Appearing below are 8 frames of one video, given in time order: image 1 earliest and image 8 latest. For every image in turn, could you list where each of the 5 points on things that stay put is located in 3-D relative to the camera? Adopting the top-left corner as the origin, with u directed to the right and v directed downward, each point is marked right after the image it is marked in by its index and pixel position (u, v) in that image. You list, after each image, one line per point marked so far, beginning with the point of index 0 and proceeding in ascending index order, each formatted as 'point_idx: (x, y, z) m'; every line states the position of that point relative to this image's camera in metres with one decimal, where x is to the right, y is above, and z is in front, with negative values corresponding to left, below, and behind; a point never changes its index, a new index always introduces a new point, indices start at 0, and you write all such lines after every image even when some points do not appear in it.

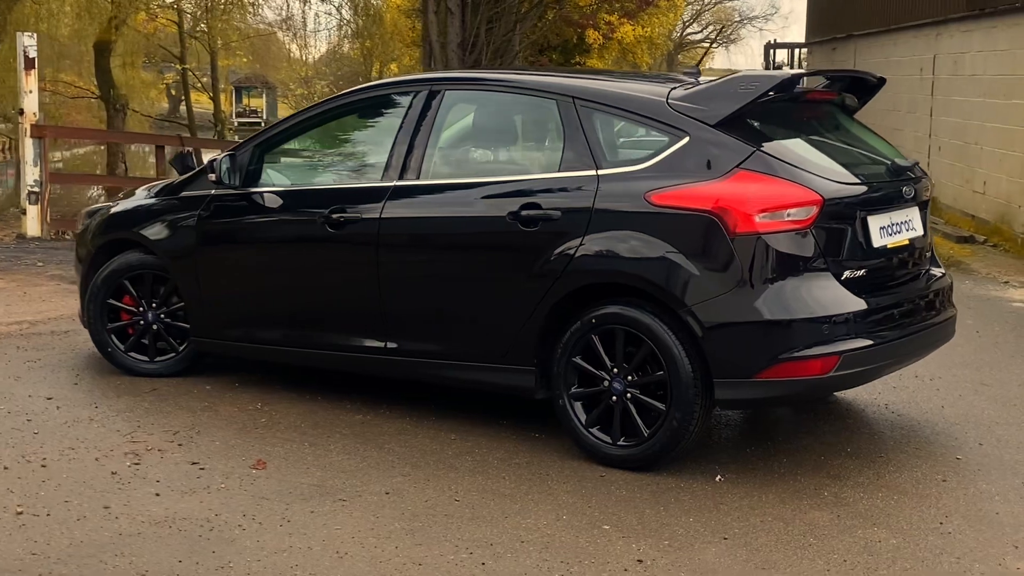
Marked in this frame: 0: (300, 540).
0: (-0.7, -0.8, +3.3) m
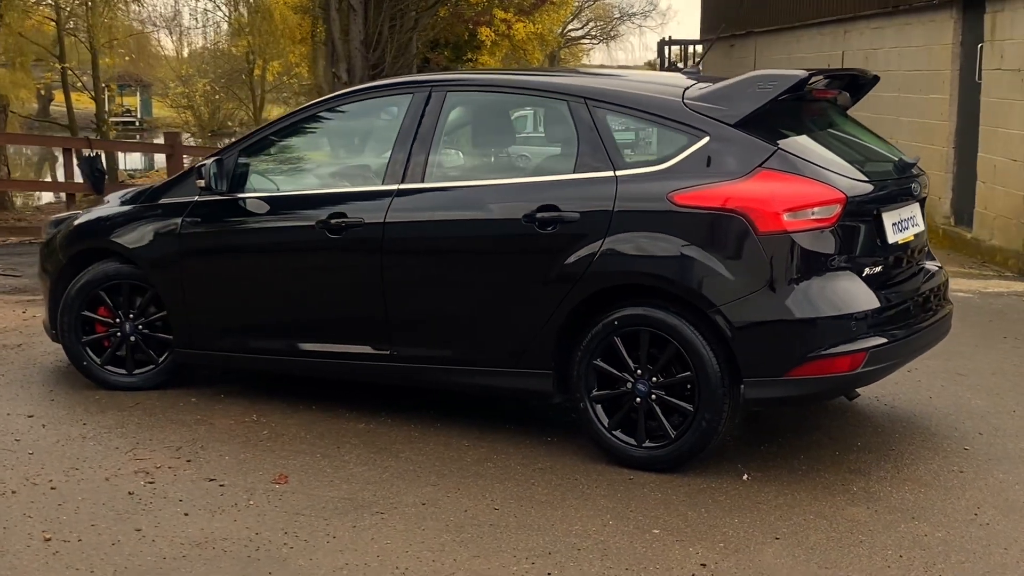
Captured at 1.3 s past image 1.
0: (-0.5, -0.9, +3.2) m
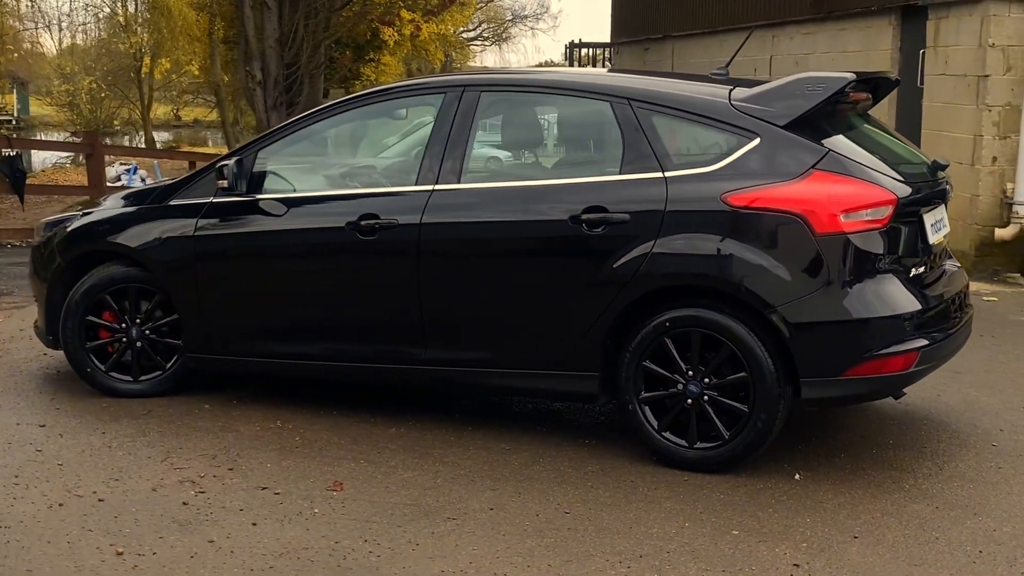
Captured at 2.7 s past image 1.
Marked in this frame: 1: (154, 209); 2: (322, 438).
0: (-0.2, -0.9, +3.1) m
1: (-1.9, +0.4, +5.4) m
2: (-0.9, -0.7, +4.7) m
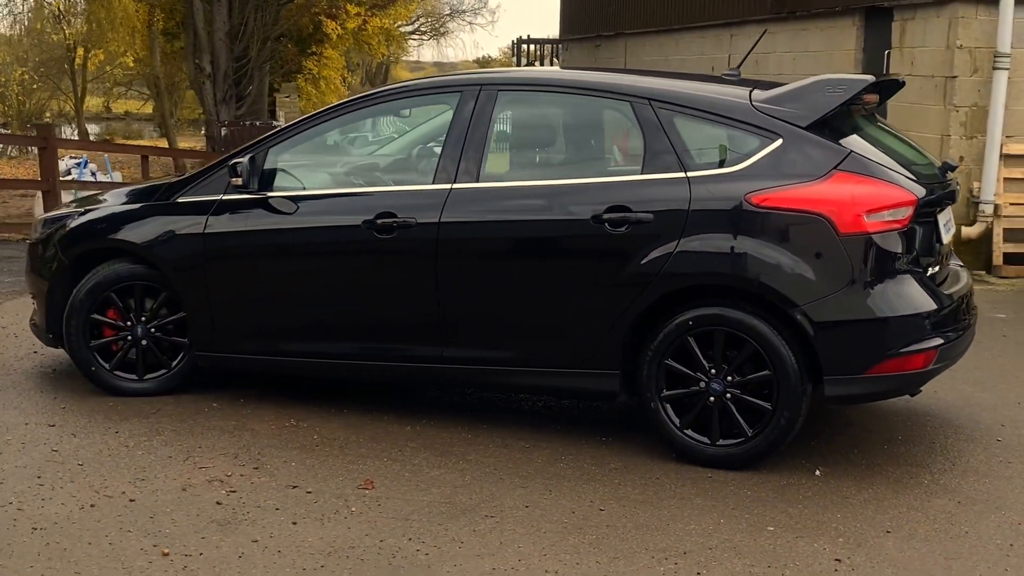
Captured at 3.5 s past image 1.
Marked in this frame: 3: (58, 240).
0: (-0.1, -0.9, +3.1) m
1: (-1.9, +0.4, +5.4) m
2: (-0.8, -0.7, +4.7) m
3: (-2.5, +0.3, +5.6) m
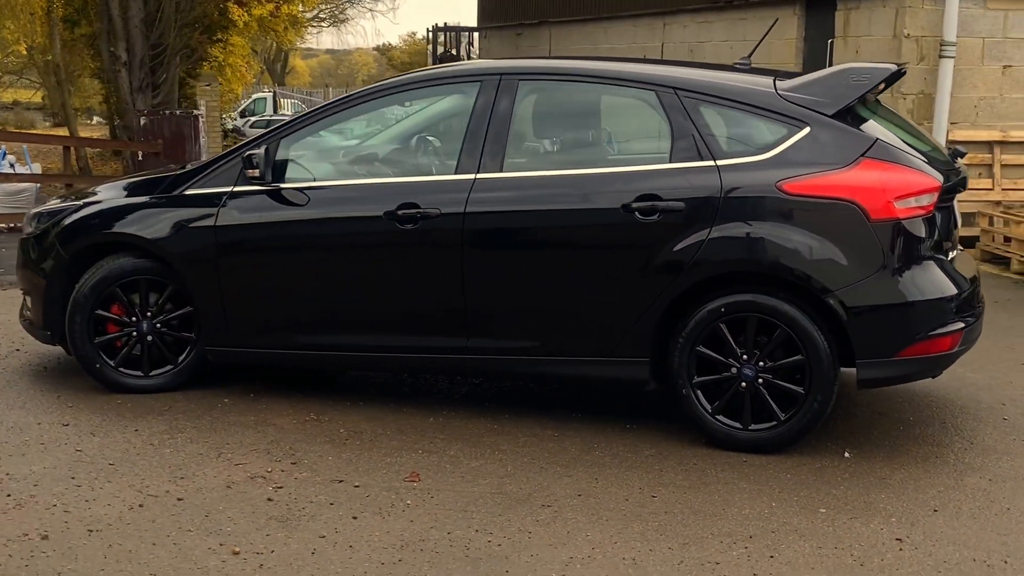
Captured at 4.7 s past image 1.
0: (+0.2, -0.8, +3.1) m
1: (-1.8, +0.5, +5.2) m
2: (-0.7, -0.7, +4.7) m
3: (-2.5, +0.3, +5.4) m
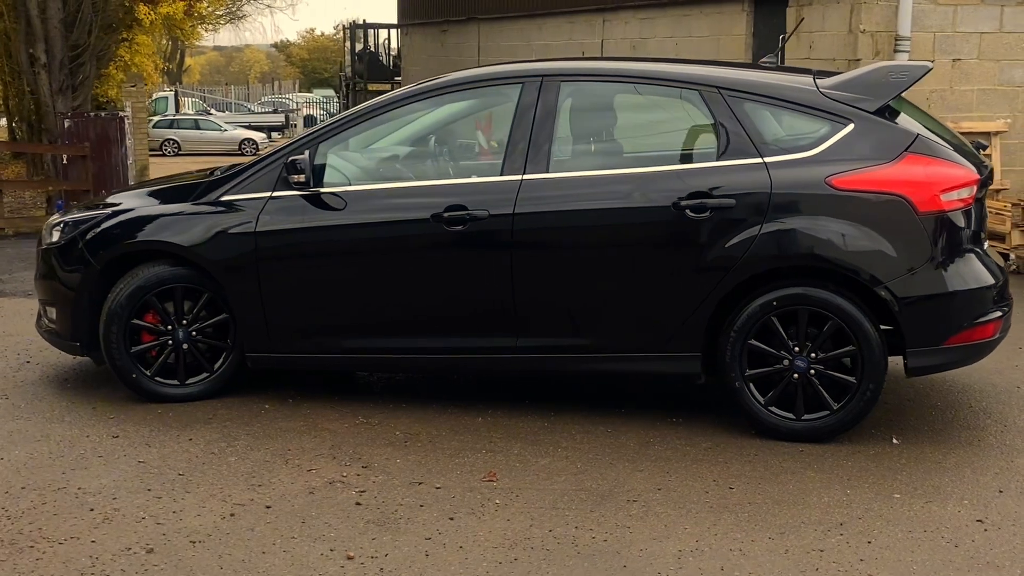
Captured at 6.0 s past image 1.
0: (+0.5, -0.8, +3.2) m
1: (-1.6, +0.4, +5.2) m
2: (-0.4, -0.7, +4.7) m
3: (-2.3, +0.2, +5.3) m
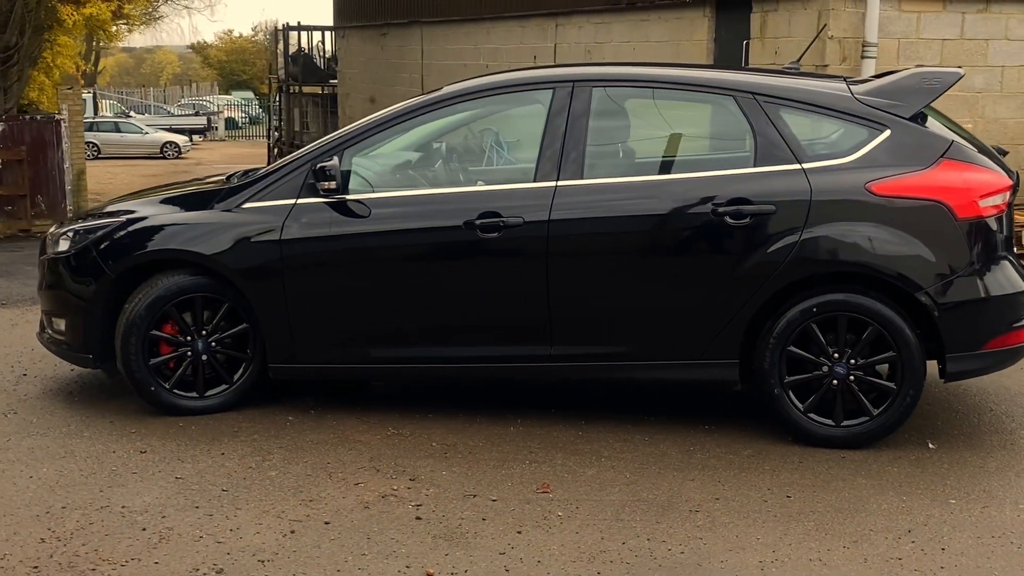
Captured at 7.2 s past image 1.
0: (+0.8, -0.9, +3.2) m
1: (-1.5, +0.4, +5.1) m
2: (-0.3, -0.7, +4.6) m
3: (-2.1, +0.2, +5.2) m
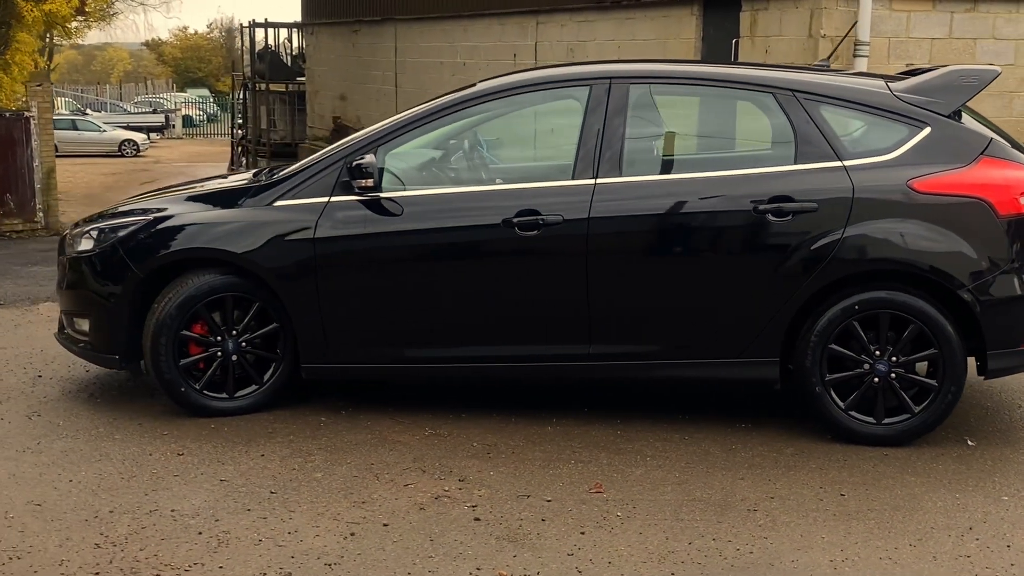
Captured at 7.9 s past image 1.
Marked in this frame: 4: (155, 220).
0: (+1.0, -0.8, +3.2) m
1: (-1.3, +0.4, +5.0) m
2: (-0.1, -0.7, +4.6) m
3: (-2.0, +0.2, +5.1) m
4: (-1.8, +0.3, +5.1) m
